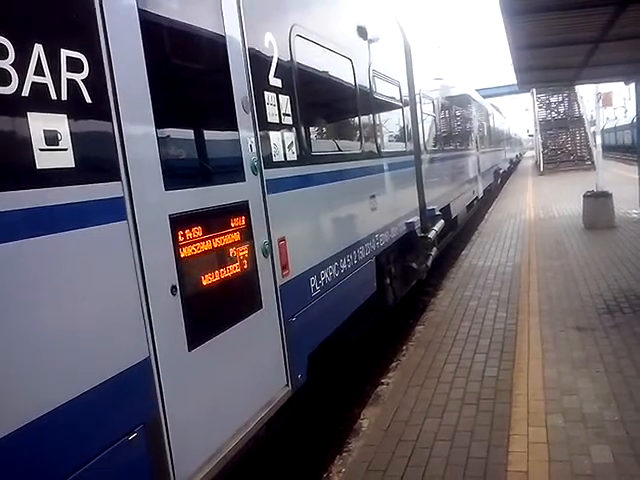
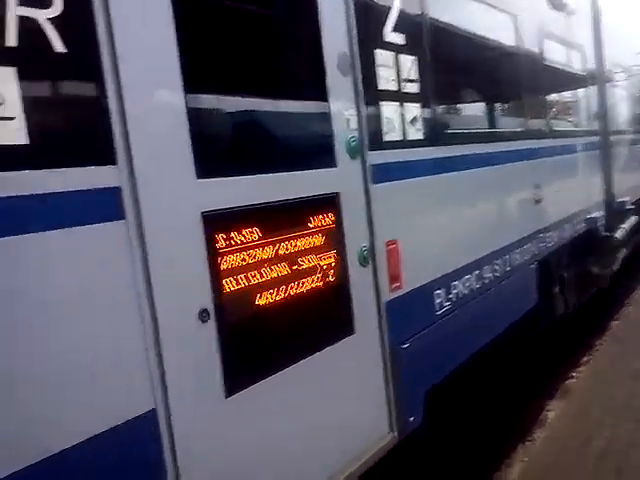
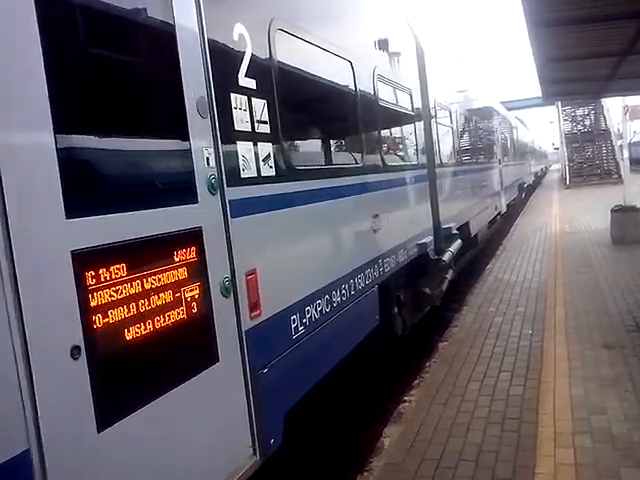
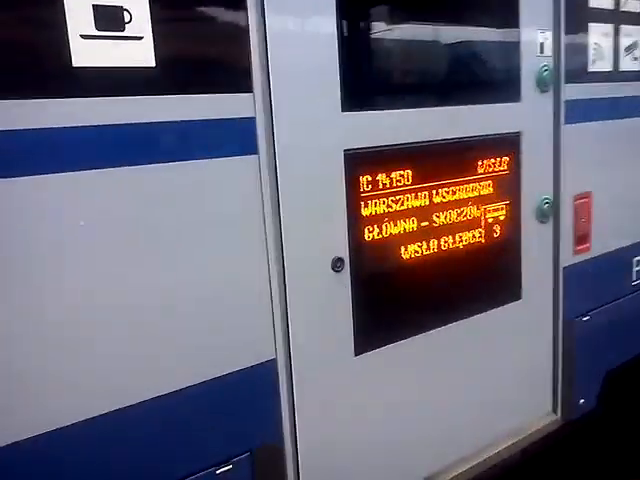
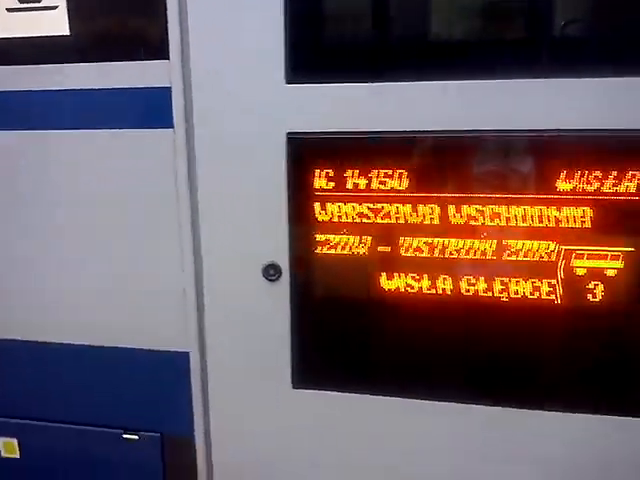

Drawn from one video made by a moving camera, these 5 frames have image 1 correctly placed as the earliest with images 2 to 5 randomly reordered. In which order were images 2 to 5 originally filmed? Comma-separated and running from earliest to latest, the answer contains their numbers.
3, 2, 4, 5
